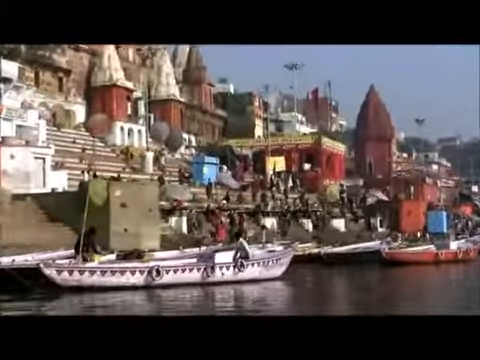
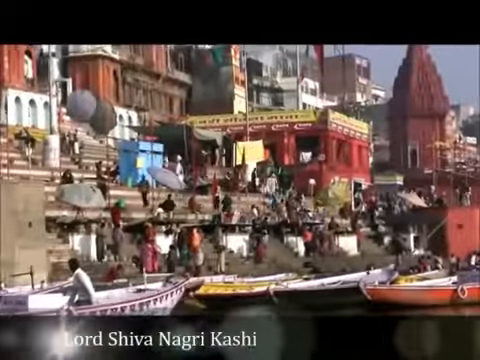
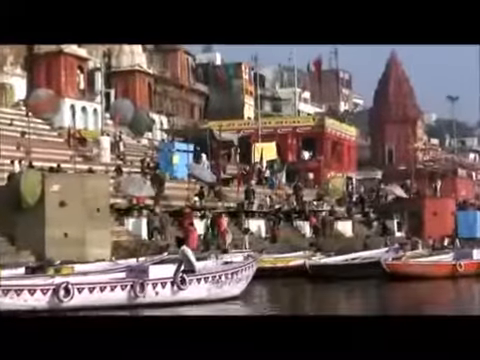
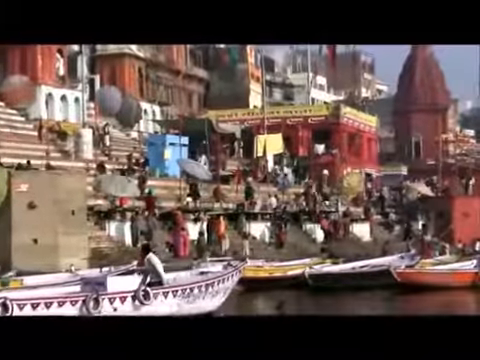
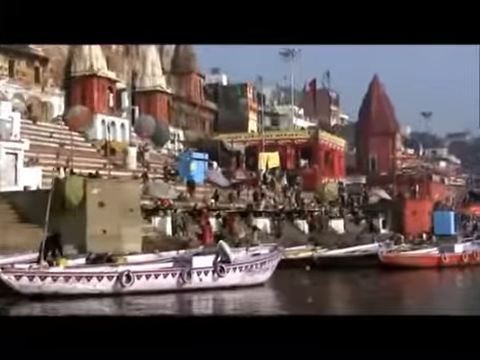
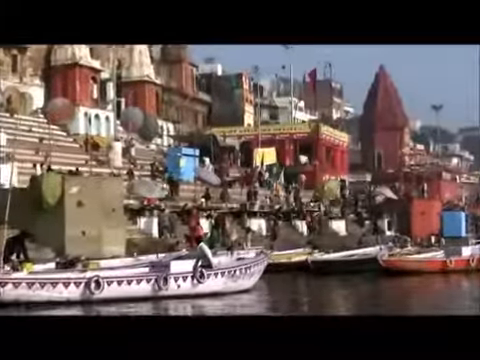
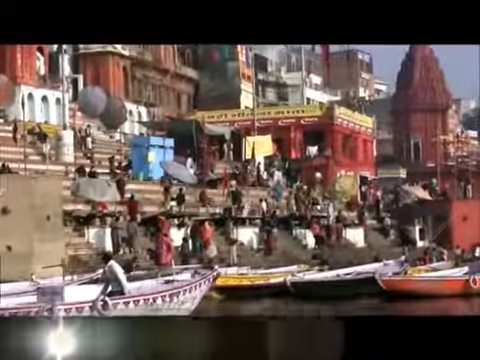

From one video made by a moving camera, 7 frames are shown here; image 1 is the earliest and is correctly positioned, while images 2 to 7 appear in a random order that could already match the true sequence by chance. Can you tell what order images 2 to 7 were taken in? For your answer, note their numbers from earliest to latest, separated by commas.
5, 6, 3, 4, 7, 2
